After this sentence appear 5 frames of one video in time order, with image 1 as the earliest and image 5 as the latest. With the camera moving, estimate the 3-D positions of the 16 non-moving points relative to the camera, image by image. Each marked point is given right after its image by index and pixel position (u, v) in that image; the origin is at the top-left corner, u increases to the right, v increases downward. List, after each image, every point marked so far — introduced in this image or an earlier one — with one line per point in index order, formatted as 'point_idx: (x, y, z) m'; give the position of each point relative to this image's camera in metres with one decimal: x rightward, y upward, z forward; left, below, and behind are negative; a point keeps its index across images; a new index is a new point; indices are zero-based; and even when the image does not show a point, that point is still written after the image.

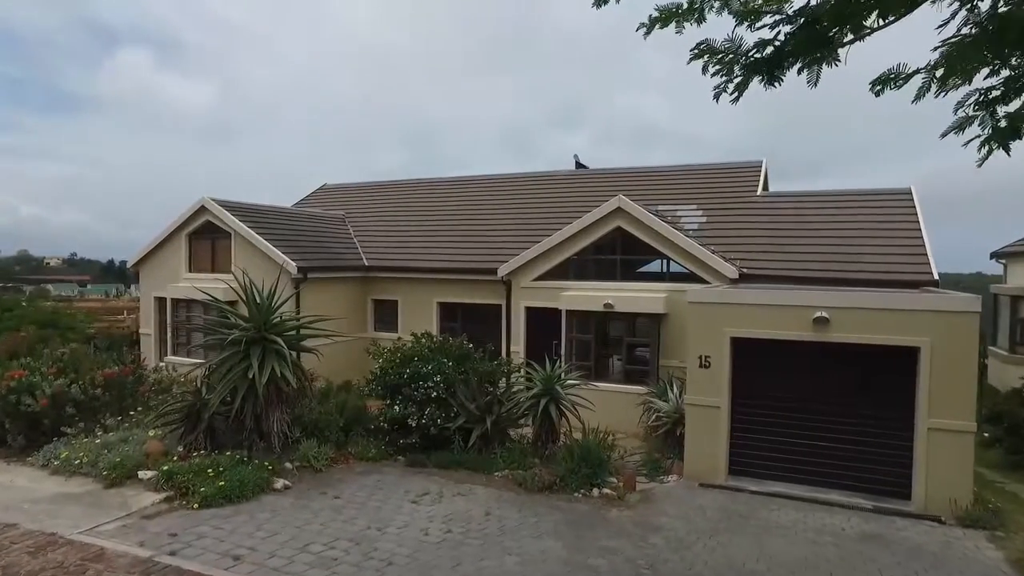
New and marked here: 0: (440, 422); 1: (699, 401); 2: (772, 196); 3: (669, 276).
0: (-1.1, -2.0, +9.9) m
1: (+3.0, -1.8, +10.7) m
2: (+6.4, +2.3, +16.6) m
3: (+3.4, +0.2, +14.4) m
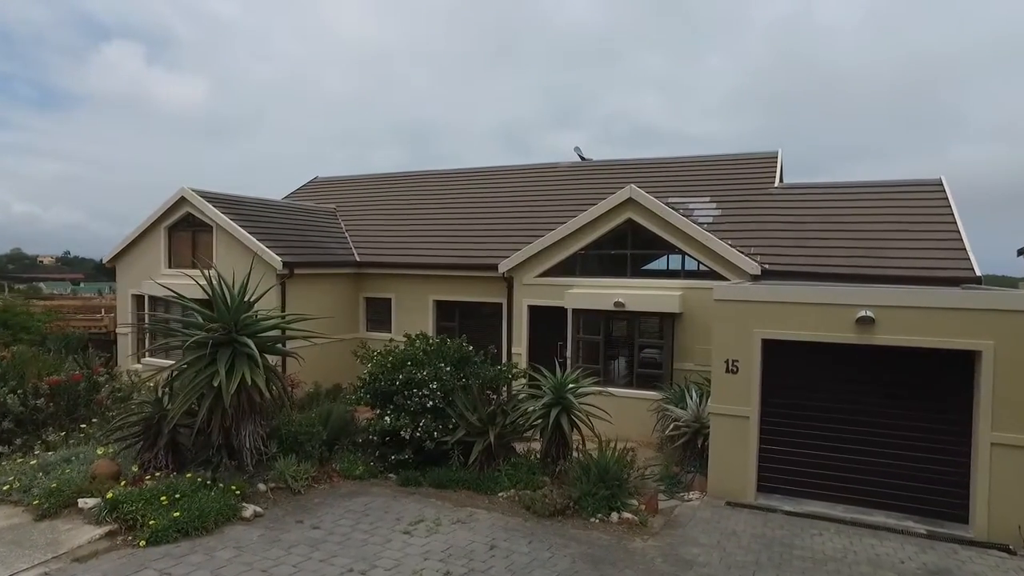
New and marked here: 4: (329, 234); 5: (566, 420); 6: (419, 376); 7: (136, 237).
0: (-1.0, -1.9, +8.8) m
1: (+3.0, -1.8, +9.6) m
2: (+6.4, +2.3, +15.5) m
3: (+3.4, +0.3, +13.3) m
4: (-5.1, +1.5, +18.5) m
5: (+0.7, -1.7, +8.6) m
6: (-1.3, -1.2, +9.0) m
7: (-9.9, +1.4, +17.7) m
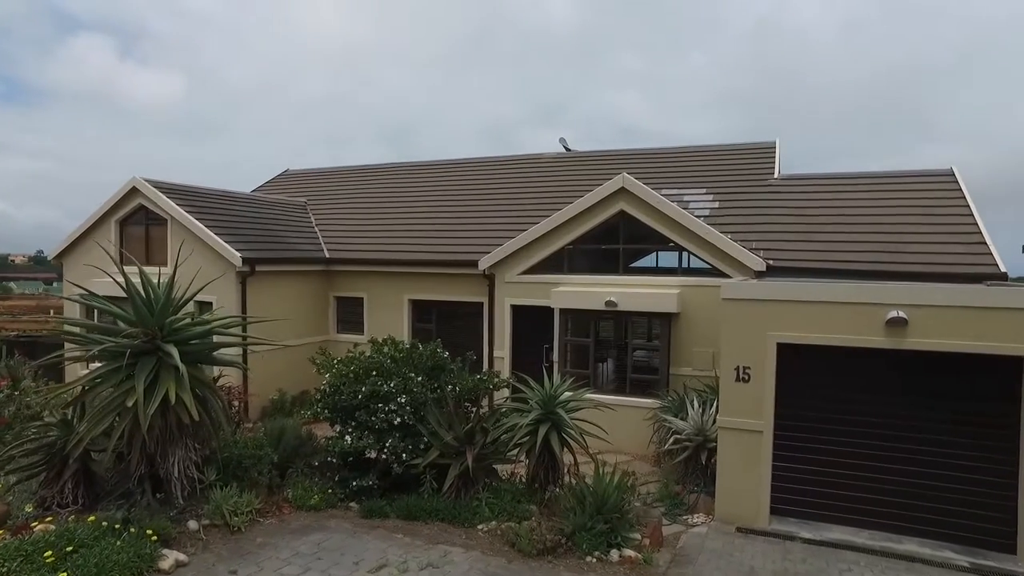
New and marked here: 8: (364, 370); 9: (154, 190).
0: (-1.2, -1.9, +7.6) m
1: (+2.8, -1.7, +8.4) m
2: (+6.1, +2.4, +14.4) m
3: (+3.1, +0.3, +12.2) m
4: (-5.6, +1.5, +17.2) m
5: (+0.5, -1.7, +7.4) m
6: (-1.5, -1.2, +7.8) m
7: (-10.3, +1.4, +16.2) m
8: (-1.8, -1.0, +8.0) m
9: (-8.1, +2.2, +15.1) m
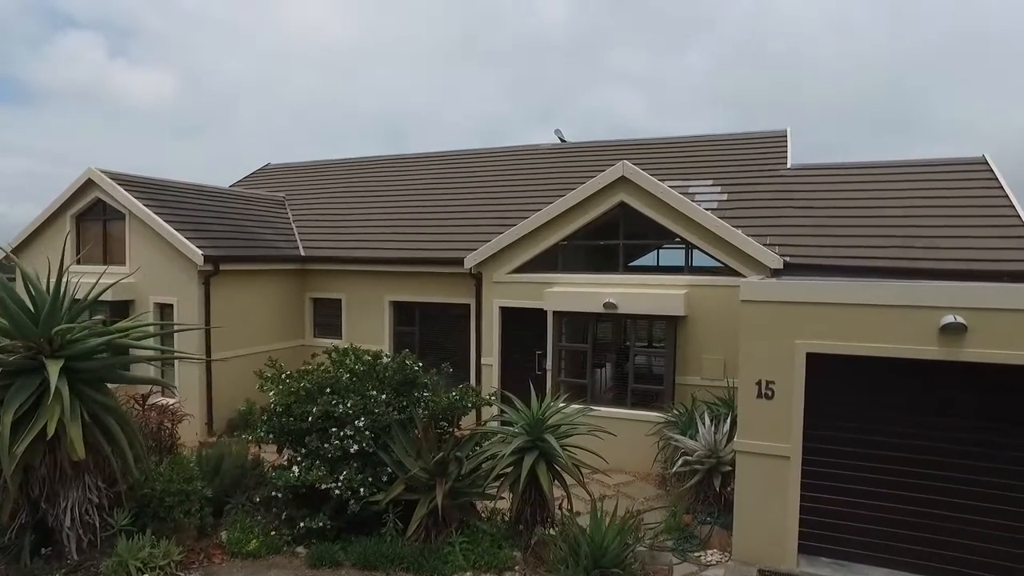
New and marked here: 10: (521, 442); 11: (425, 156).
0: (-1.4, -1.9, +6.3) m
1: (+2.6, -1.7, +7.2) m
2: (+5.8, +2.4, +13.2) m
3: (+2.9, +0.3, +10.9) m
4: (-5.8, +1.5, +15.9) m
5: (+0.3, -1.7, +6.1) m
6: (-1.7, -1.2, +6.5) m
7: (-10.5, +1.4, +14.9) m
8: (-2.0, -1.0, +6.8) m
9: (-8.3, +2.2, +13.8) m
10: (+0.1, -1.4, +6.2) m
11: (-2.4, +3.6, +18.6) m
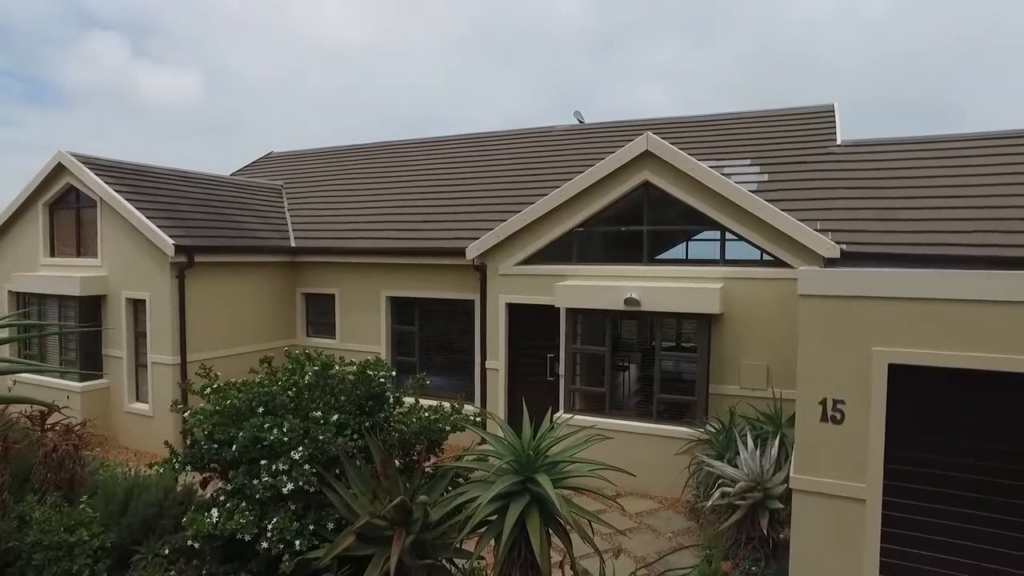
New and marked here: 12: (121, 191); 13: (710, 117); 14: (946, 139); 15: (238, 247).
0: (-1.5, -1.8, +4.8) m
1: (+2.5, -1.6, +5.5) m
2: (+6.0, +2.5, +11.4) m
3: (+3.0, +0.4, +9.2) m
4: (-5.5, +1.6, +14.5) m
5: (+0.2, -1.6, +4.5) m
6: (-1.8, -1.1, +5.0) m
7: (-10.3, +1.5, +13.7) m
8: (-2.1, -0.9, +5.3) m
9: (-8.1, +2.3, +12.5) m
10: (0.0, -1.4, +4.6) m
11: (-2.0, +3.8, +17.1) m
12: (-7.2, +1.8, +12.3) m
13: (+4.0, +3.5, +13.5) m
14: (+7.2, +2.5, +10.9) m
15: (-5.1, +0.8, +12.5) m
